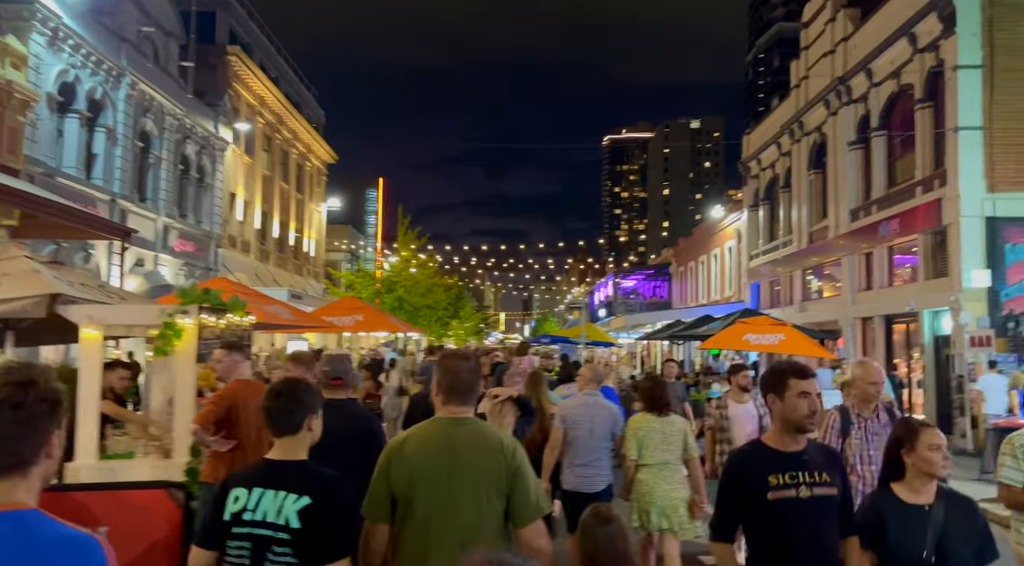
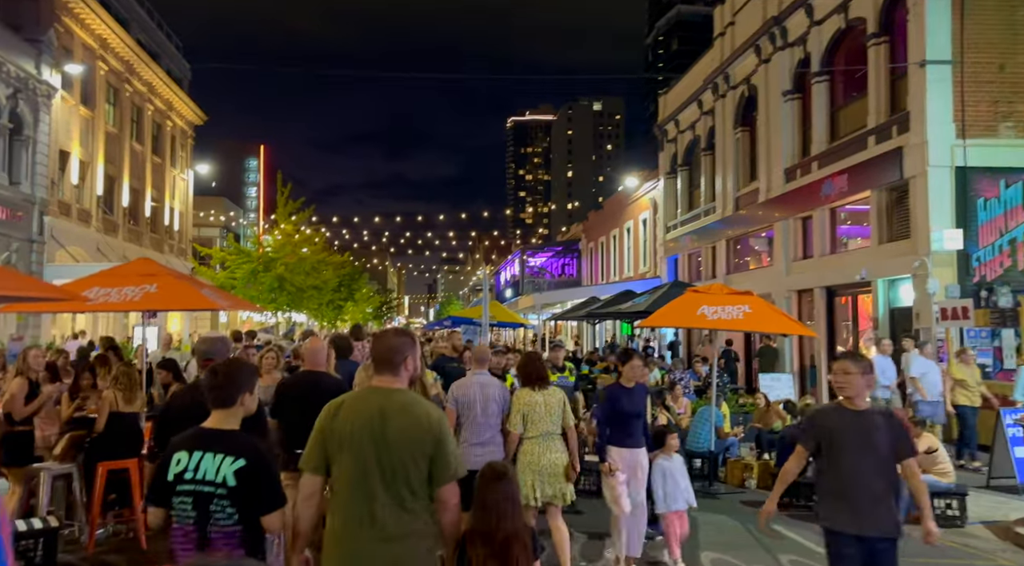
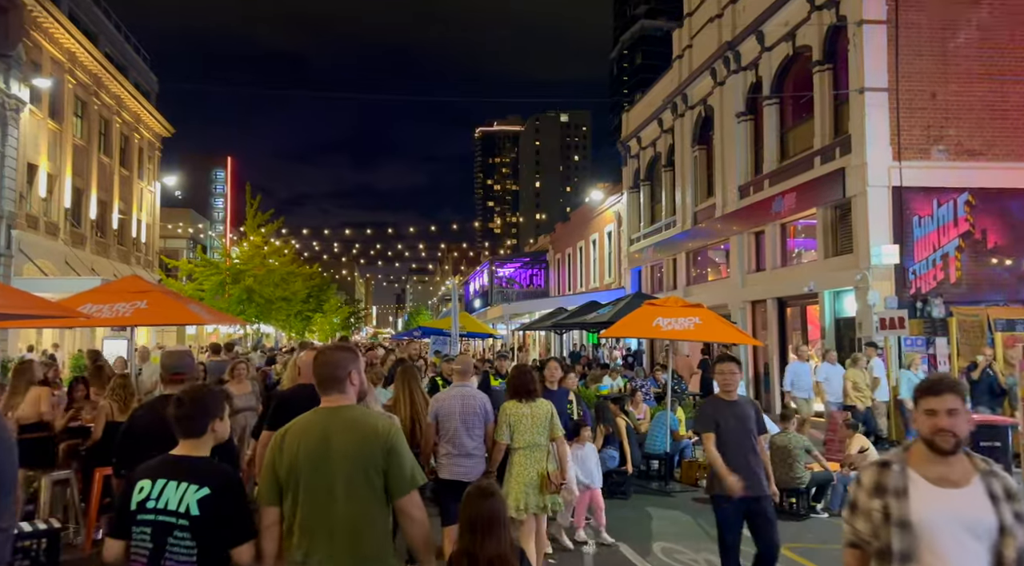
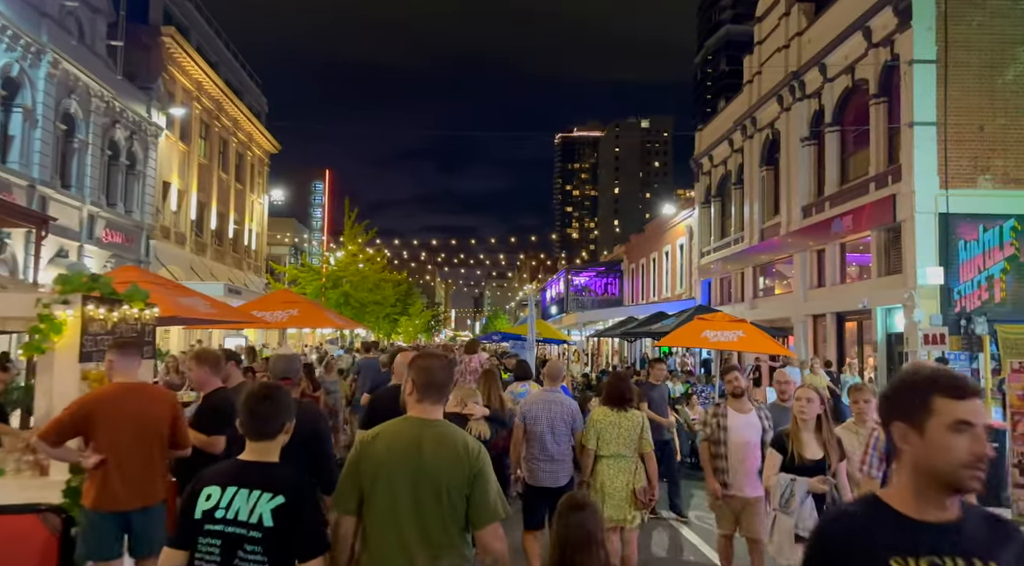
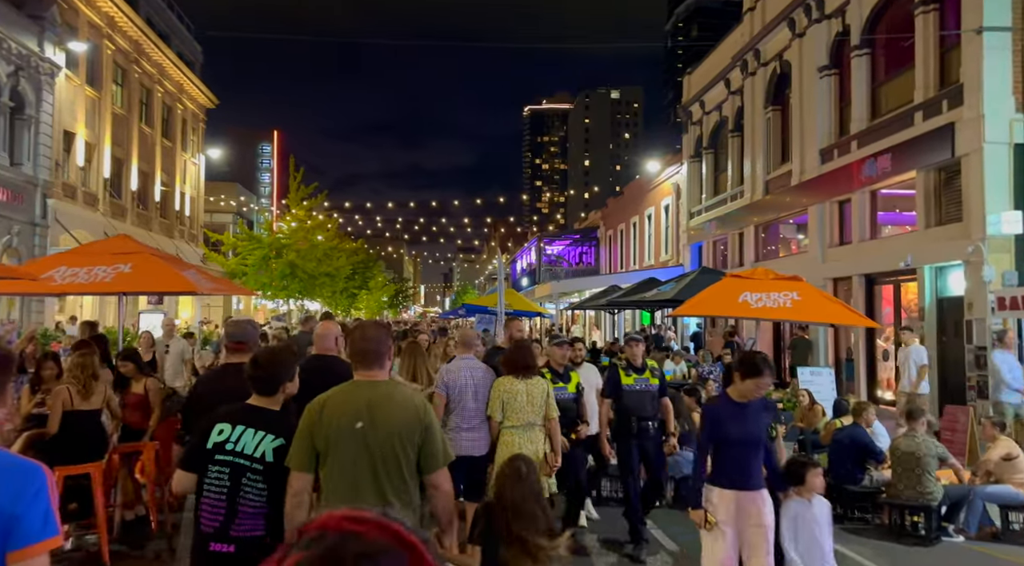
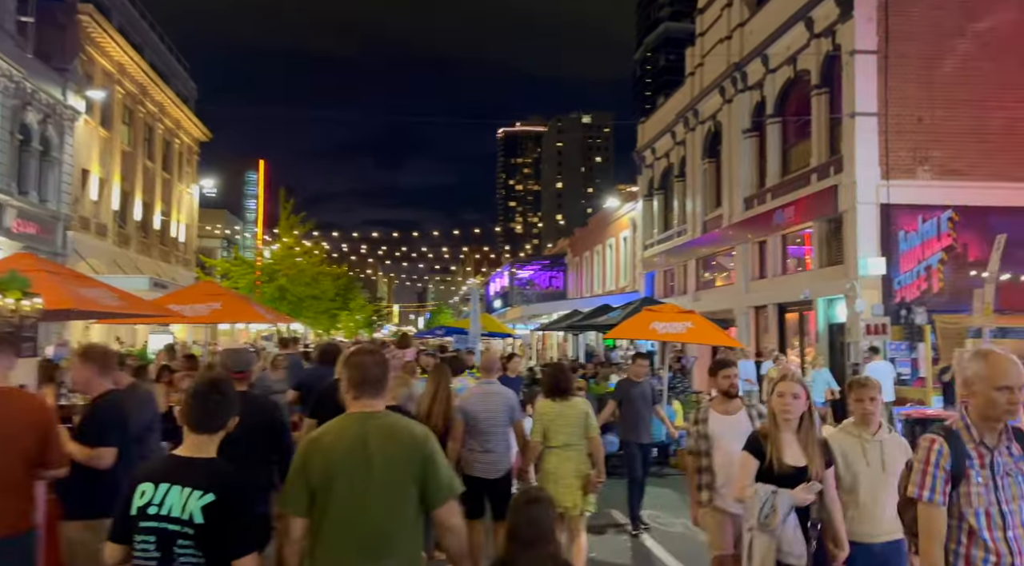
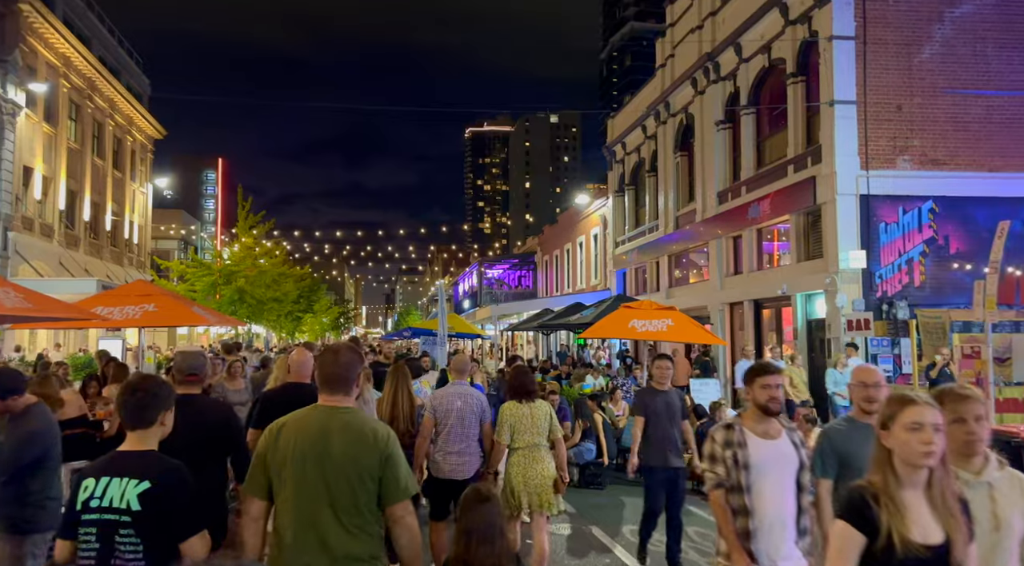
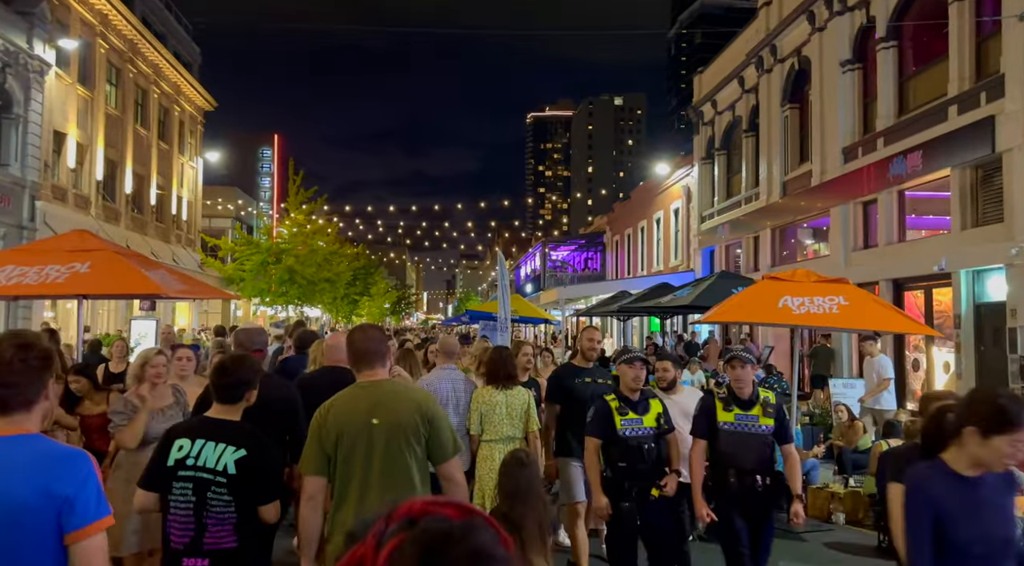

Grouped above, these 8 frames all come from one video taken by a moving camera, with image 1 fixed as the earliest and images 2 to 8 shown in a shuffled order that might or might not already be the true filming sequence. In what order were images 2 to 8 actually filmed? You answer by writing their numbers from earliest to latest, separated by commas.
4, 6, 7, 3, 2, 5, 8
